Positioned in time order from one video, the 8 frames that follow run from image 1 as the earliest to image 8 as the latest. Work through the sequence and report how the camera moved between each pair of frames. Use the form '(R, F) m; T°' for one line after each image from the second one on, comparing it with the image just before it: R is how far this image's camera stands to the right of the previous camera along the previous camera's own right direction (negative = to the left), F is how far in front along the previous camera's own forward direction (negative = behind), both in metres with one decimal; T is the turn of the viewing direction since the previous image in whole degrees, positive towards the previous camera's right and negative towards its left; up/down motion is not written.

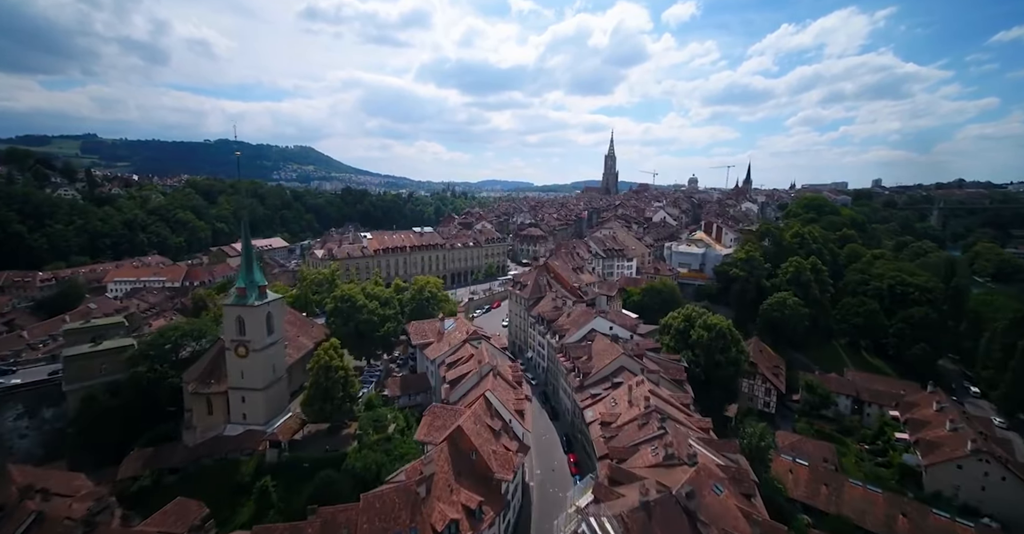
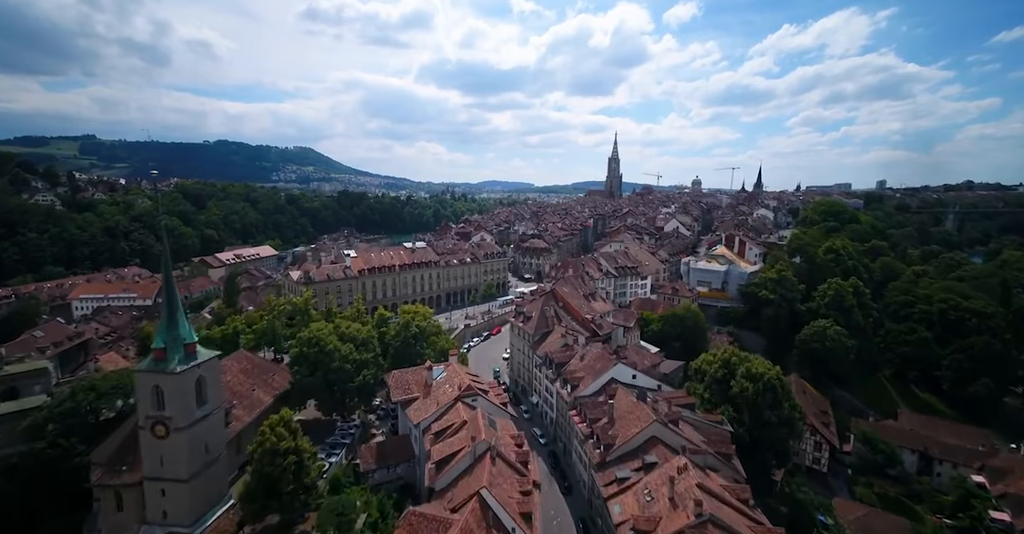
(-0.1, +6.2) m; 0°
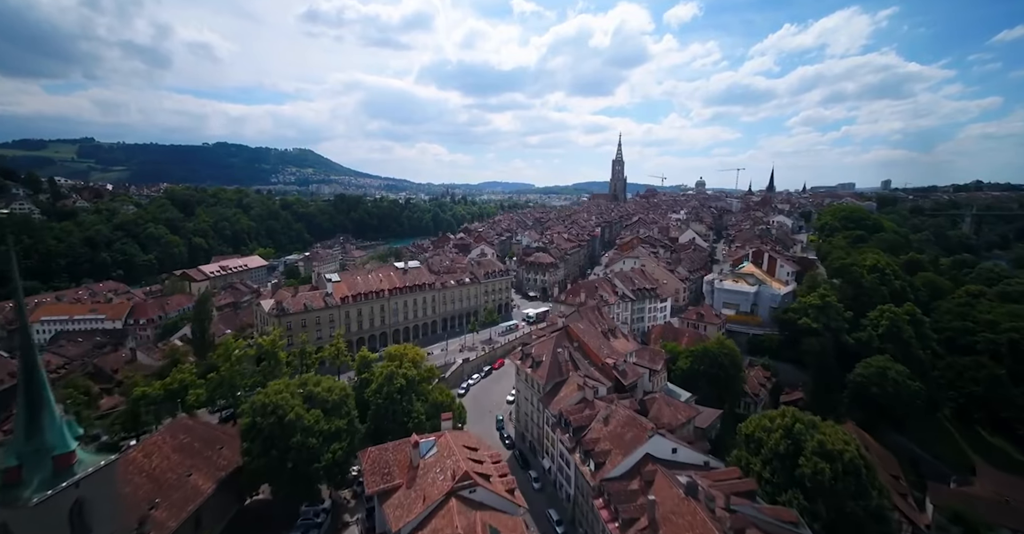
(-0.3, +6.2) m; 0°
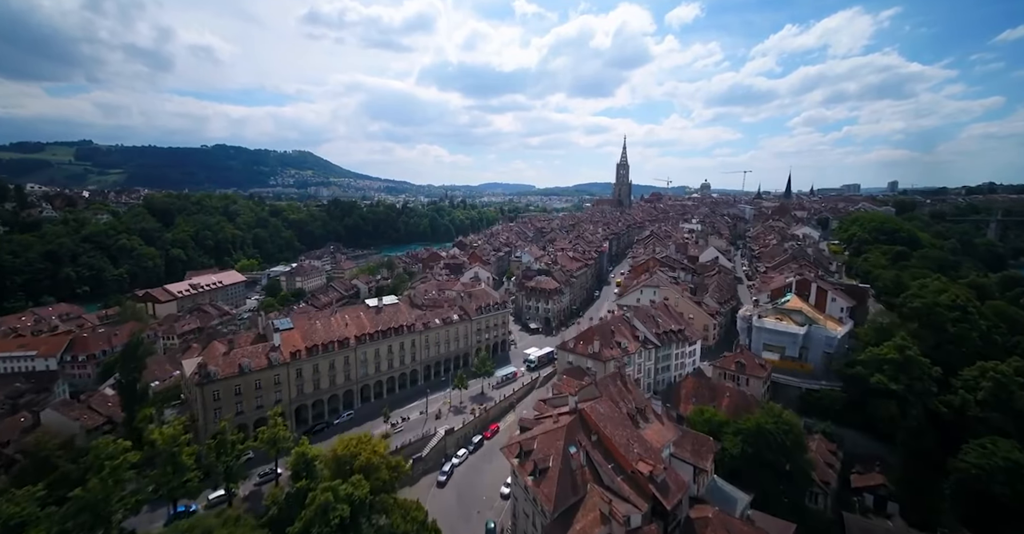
(+0.4, +9.1) m; 0°
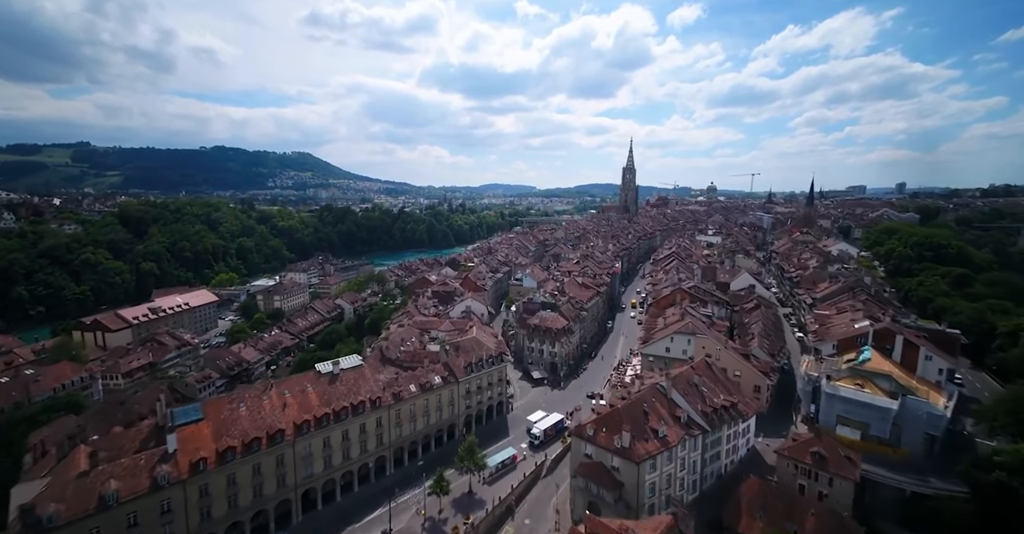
(+0.3, +10.2) m; 0°
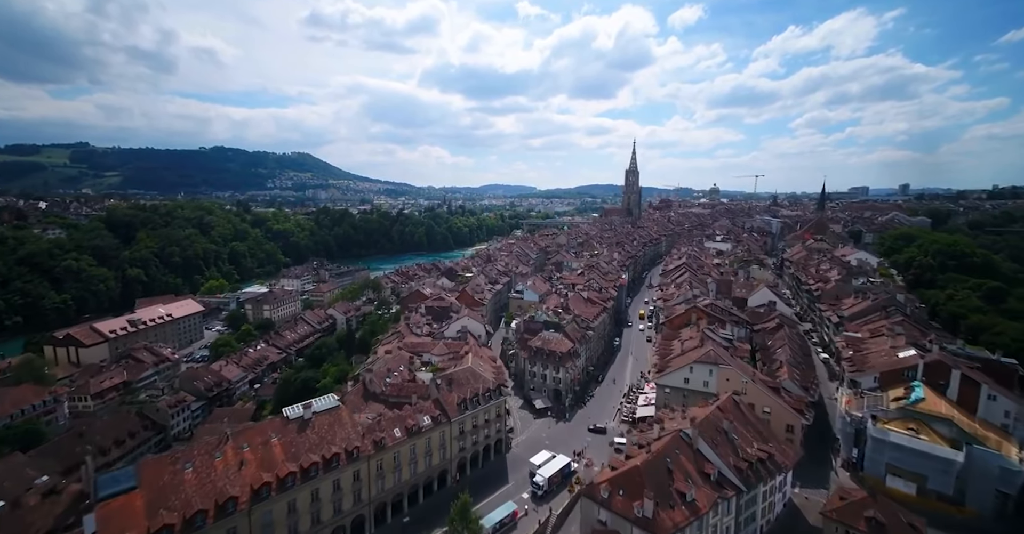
(0.0, +4.4) m; 0°
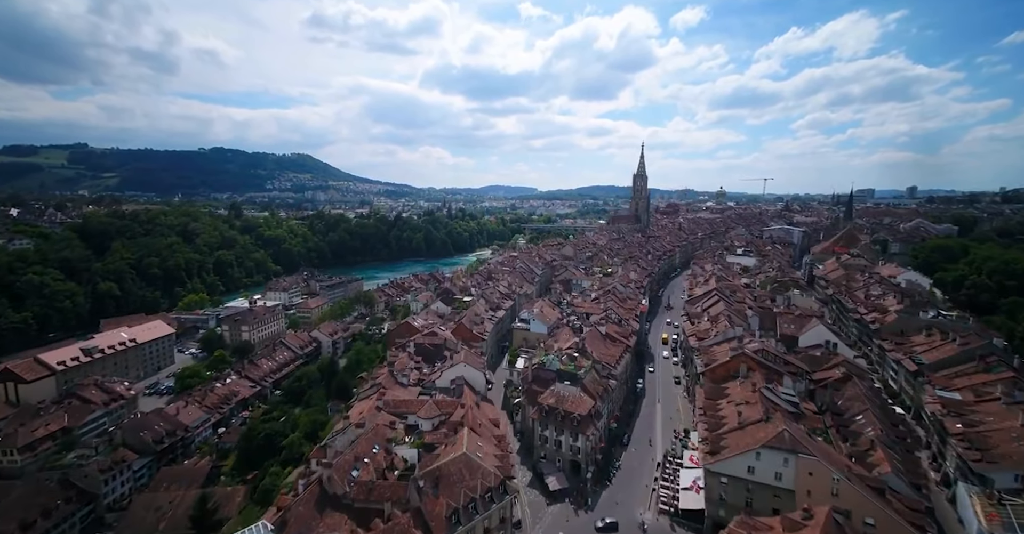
(-0.5, +8.9) m; 0°
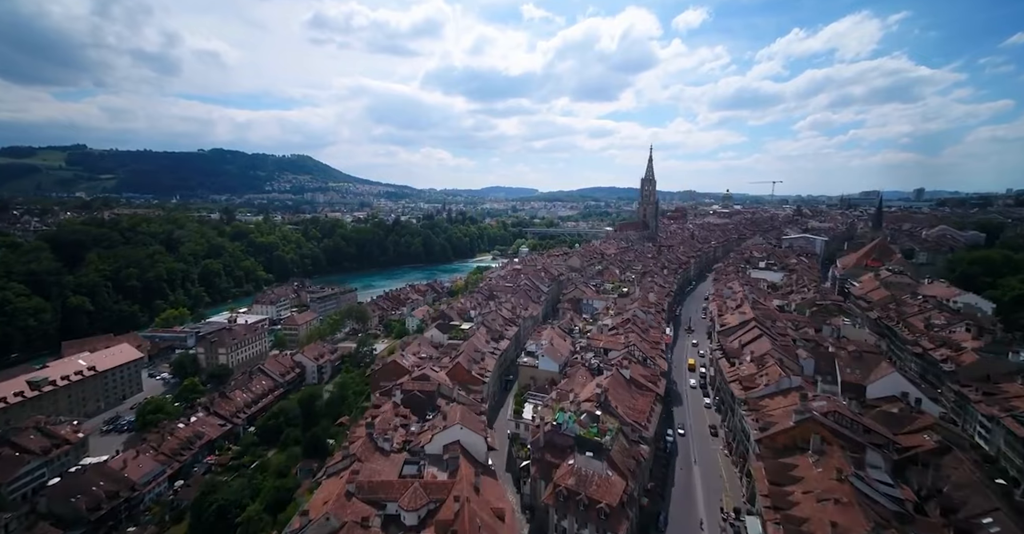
(-0.5, +8.1) m; 0°
